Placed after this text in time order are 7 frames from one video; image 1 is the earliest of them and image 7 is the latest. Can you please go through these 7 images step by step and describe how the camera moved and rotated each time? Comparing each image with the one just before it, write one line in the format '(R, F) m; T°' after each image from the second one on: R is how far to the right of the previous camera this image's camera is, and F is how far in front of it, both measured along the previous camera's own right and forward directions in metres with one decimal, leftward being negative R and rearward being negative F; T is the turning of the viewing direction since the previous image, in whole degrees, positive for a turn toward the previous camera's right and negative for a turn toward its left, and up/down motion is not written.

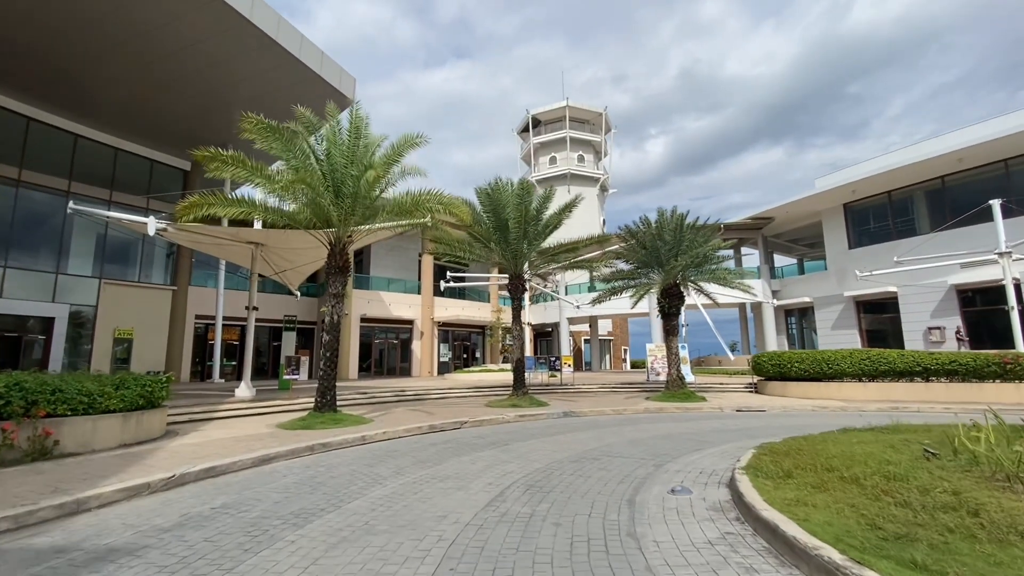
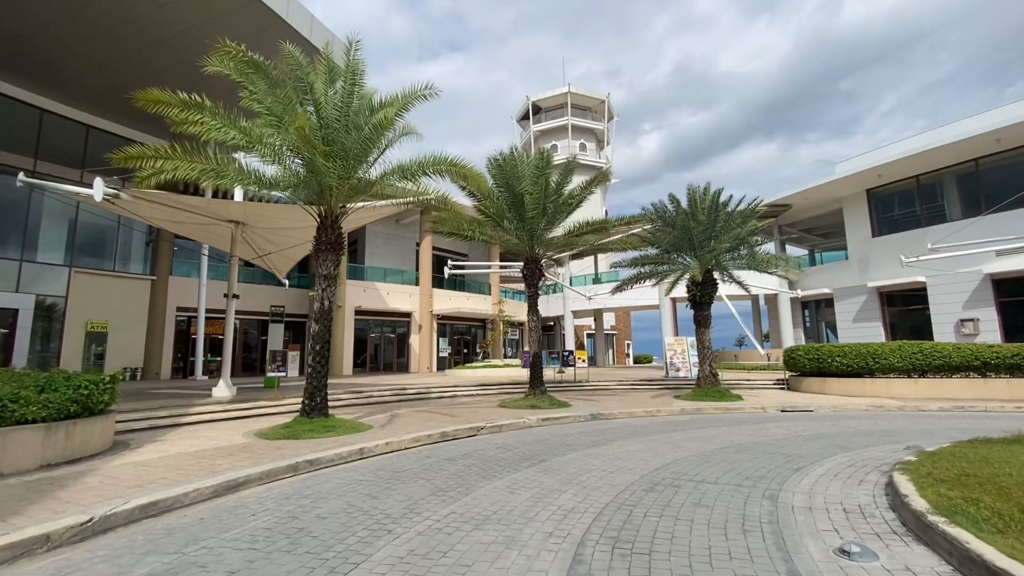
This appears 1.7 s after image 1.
(-0.8, +2.2) m; +1°
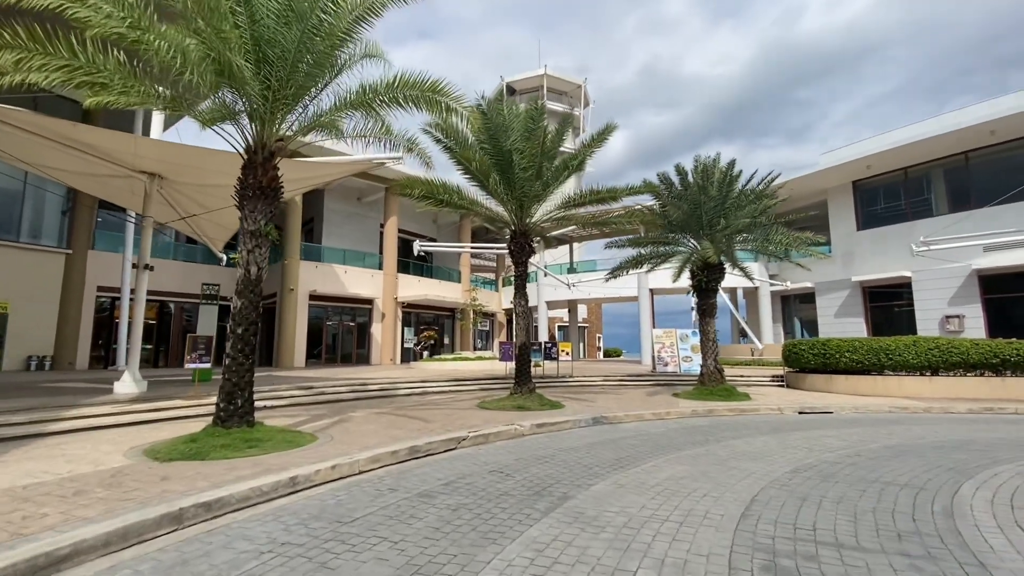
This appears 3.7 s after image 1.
(-0.5, +2.7) m; +4°
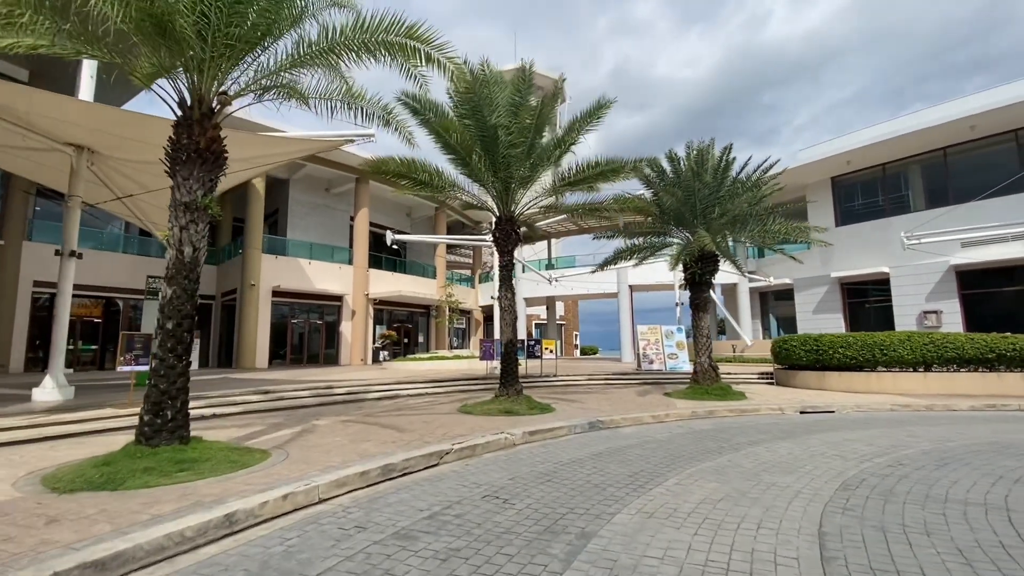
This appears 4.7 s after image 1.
(-0.3, +1.3) m; +3°
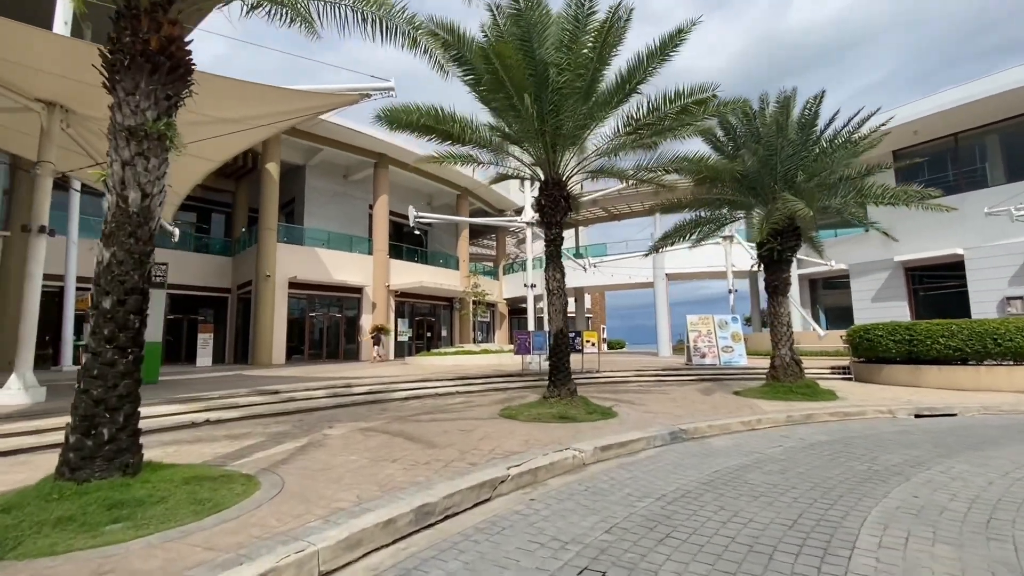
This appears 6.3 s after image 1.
(-0.7, +2.2) m; -2°
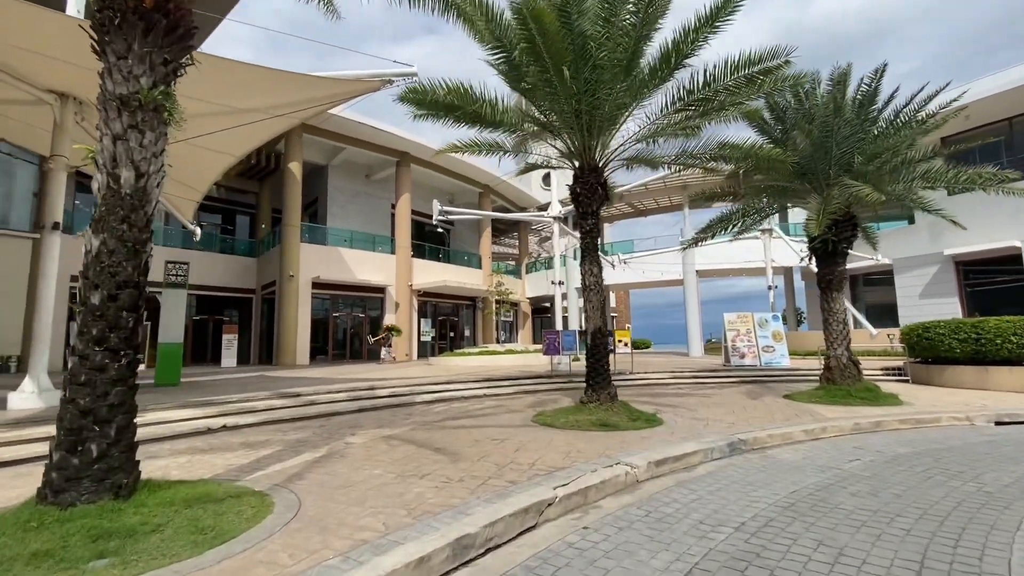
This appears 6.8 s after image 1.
(-0.3, +0.7) m; -2°
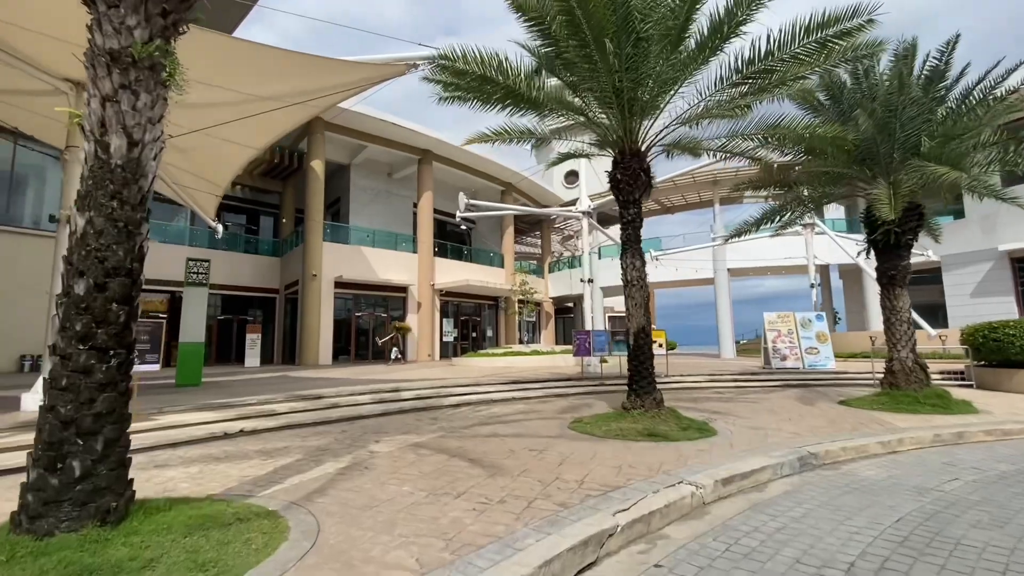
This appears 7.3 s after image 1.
(-0.3, +0.7) m; -2°
